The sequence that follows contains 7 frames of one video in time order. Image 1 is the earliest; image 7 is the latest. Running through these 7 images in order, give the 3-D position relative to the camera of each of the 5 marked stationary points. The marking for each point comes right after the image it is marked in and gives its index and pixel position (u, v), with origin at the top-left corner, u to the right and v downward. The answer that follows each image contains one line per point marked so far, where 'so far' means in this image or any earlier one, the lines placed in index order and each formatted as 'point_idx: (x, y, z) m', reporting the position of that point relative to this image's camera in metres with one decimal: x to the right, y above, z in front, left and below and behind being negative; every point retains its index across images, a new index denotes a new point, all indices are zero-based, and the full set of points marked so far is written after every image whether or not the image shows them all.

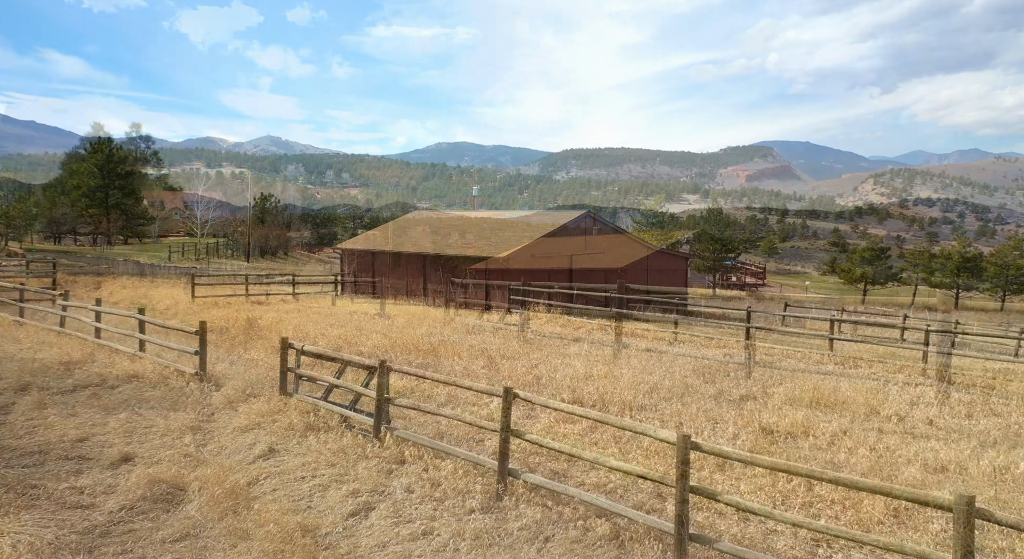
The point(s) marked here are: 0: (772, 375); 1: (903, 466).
0: (+4.9, -1.8, +13.5) m
1: (+4.5, -2.2, +8.1) m
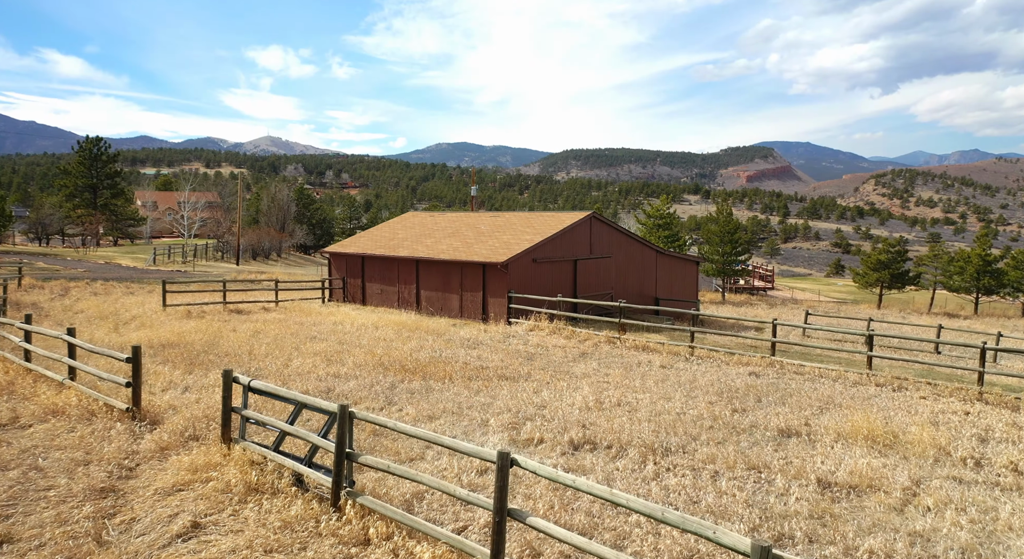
0: (+4.9, -2.0, +11.8) m
1: (+4.5, -2.3, +6.4) m
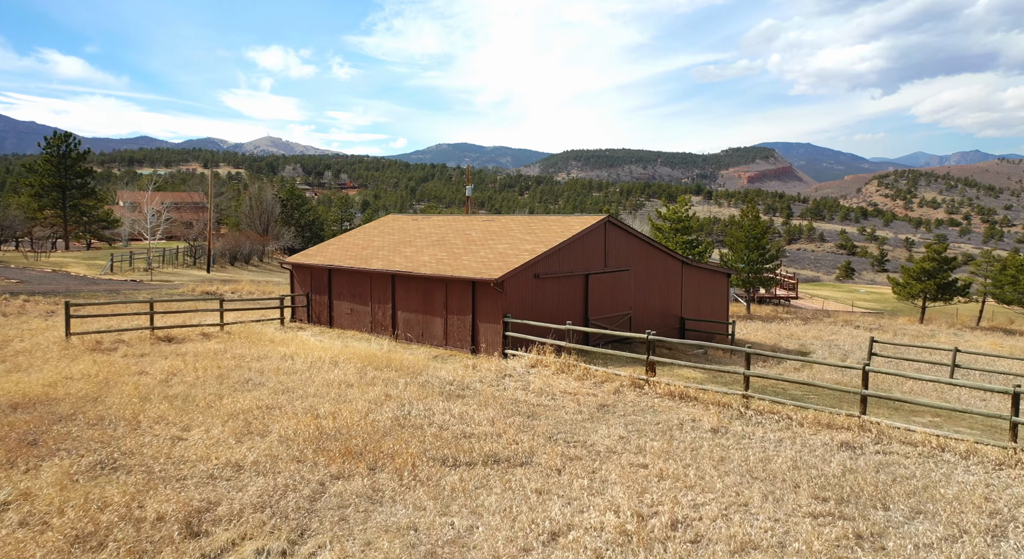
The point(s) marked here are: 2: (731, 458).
0: (+4.8, -2.5, +7.6) m
1: (+4.4, -2.8, +2.2) m
2: (+3.0, -2.4, +9.6) m
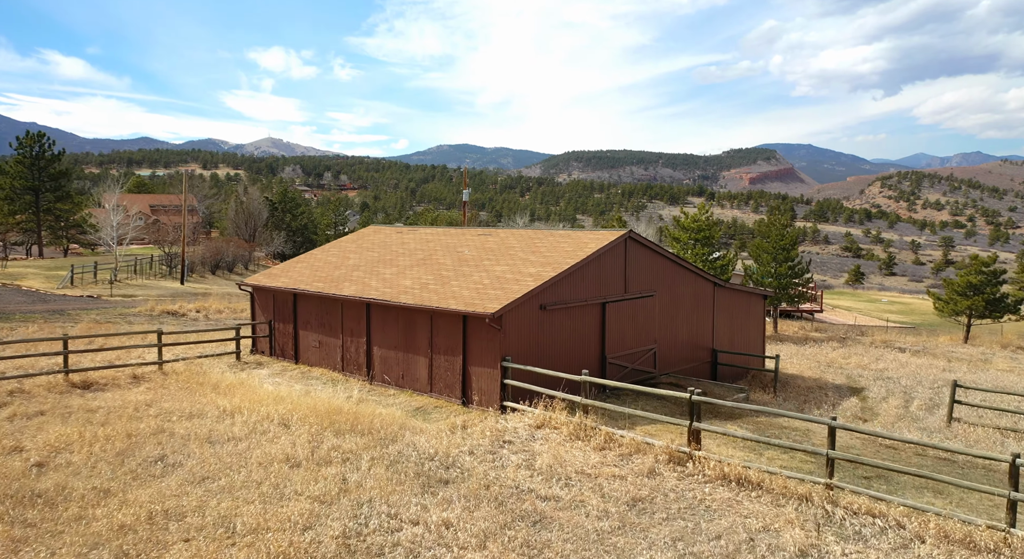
0: (+4.8, -3.1, +4.2) m
1: (+4.4, -3.4, -1.2) m
2: (+3.0, -3.0, +6.2) m
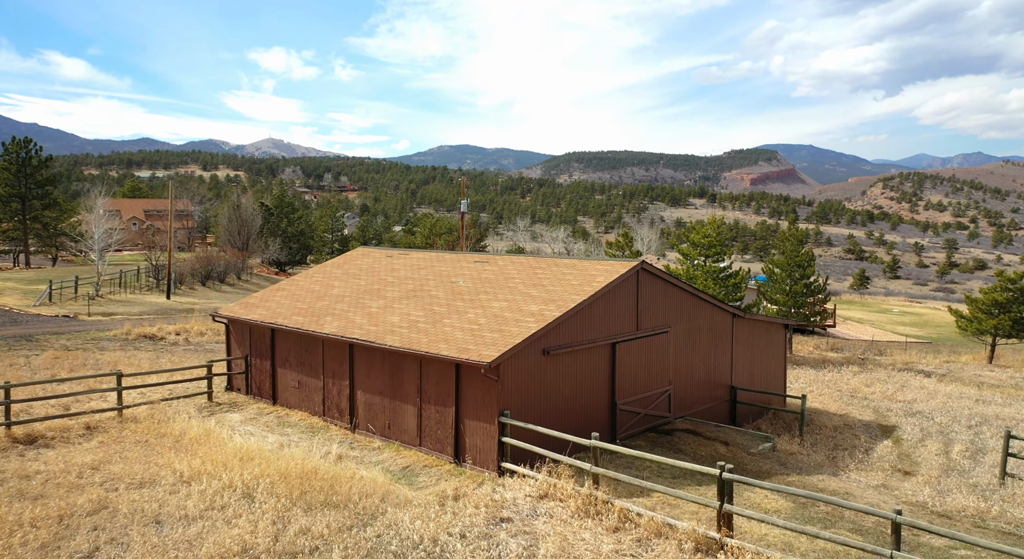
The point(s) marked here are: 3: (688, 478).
0: (+4.8, -3.8, +2.6) m
1: (+4.3, -4.1, -2.8) m
2: (+2.9, -3.7, +4.6) m
3: (+2.9, -3.1, +11.5) m
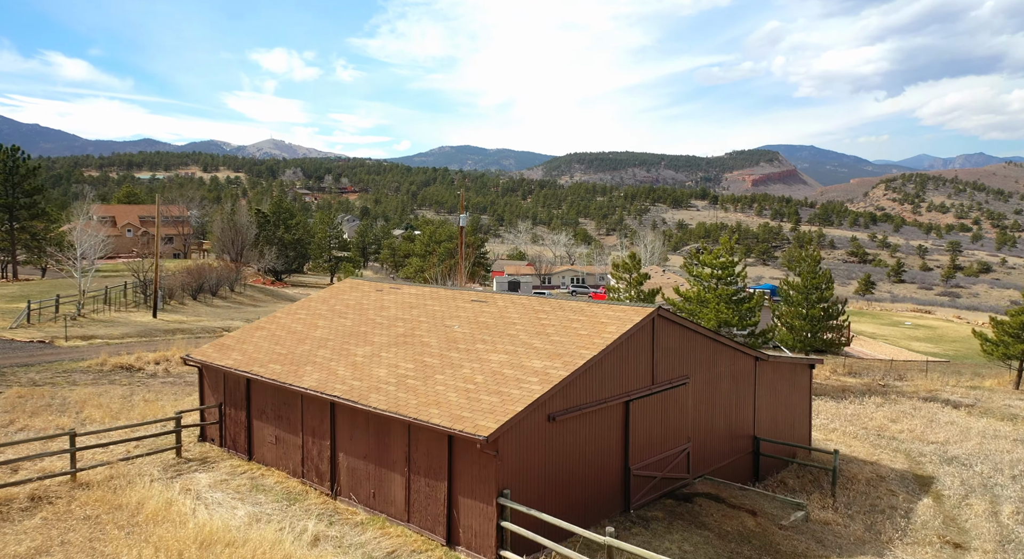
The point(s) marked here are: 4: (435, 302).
0: (+4.8, -4.7, +1.1) m
1: (+4.3, -5.0, -4.3) m
2: (+2.9, -4.6, +3.1) m
3: (+2.9, -4.0, +10.0) m
4: (-1.7, -0.5, +15.4) m
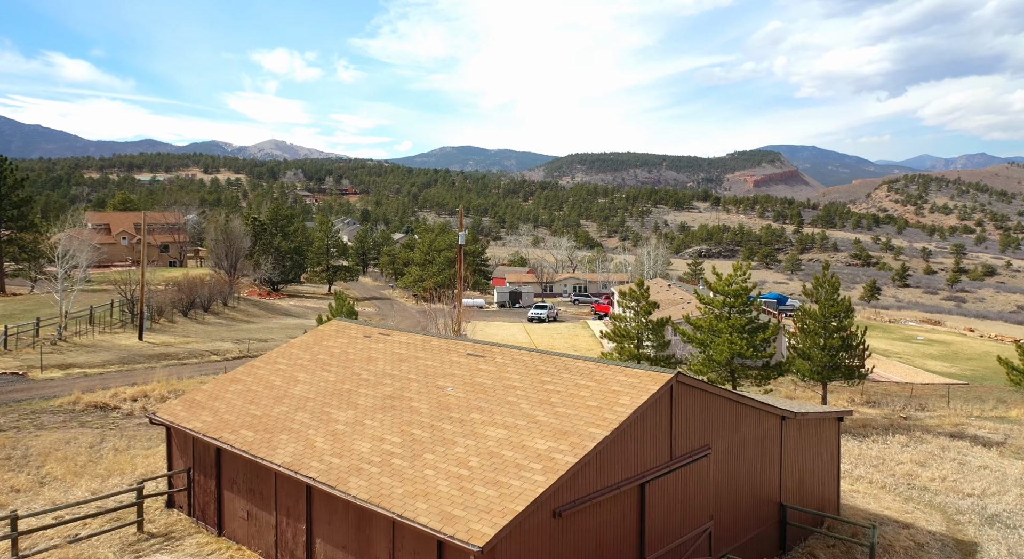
0: (+4.8, -5.6, -0.4) m
1: (+4.3, -5.9, -5.8) m
2: (+2.9, -5.5, +1.6) m
3: (+2.9, -5.0, +8.5) m
4: (-1.7, -1.4, +13.9) m
